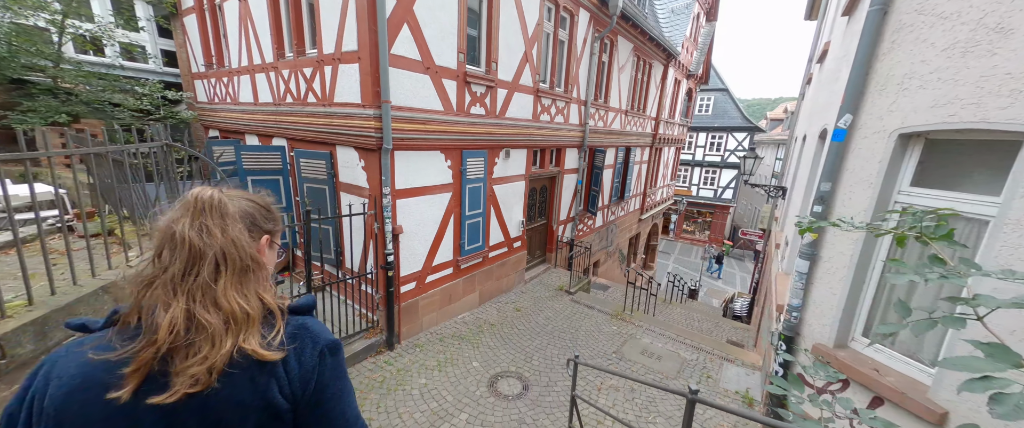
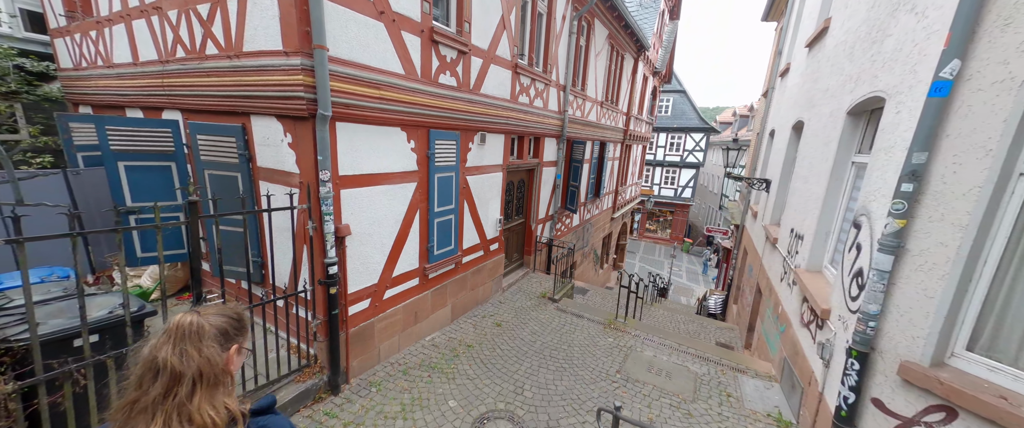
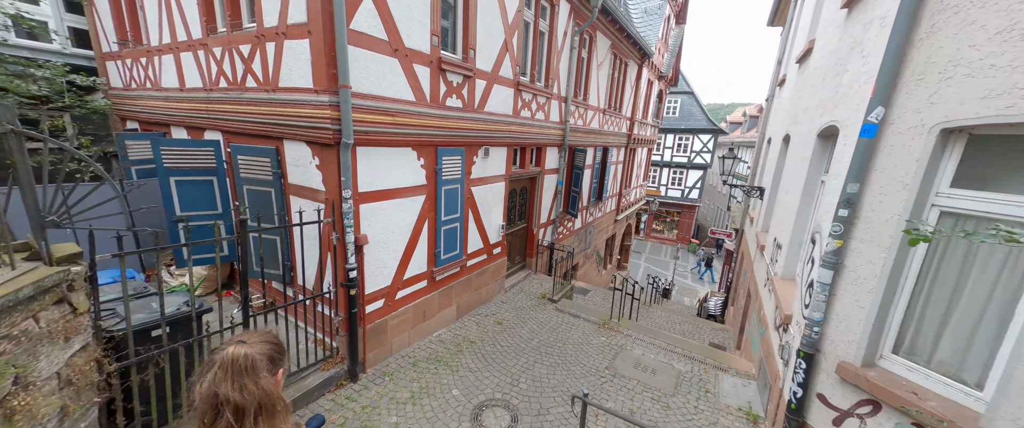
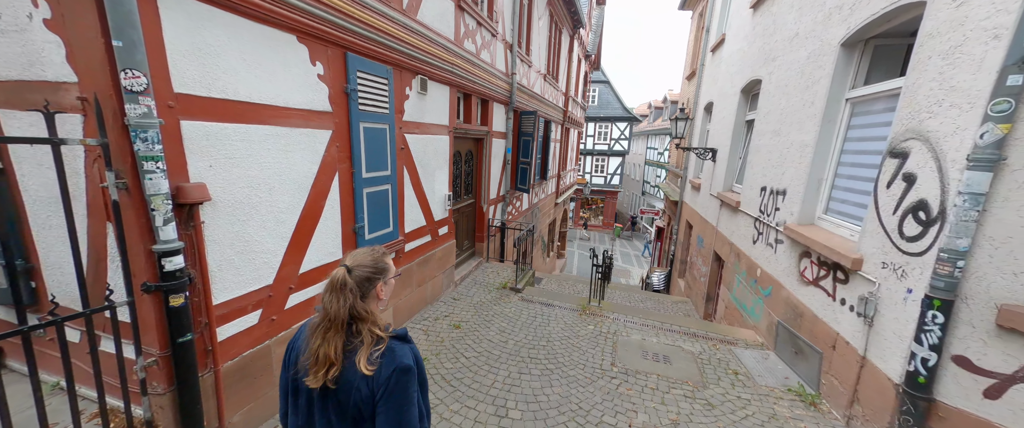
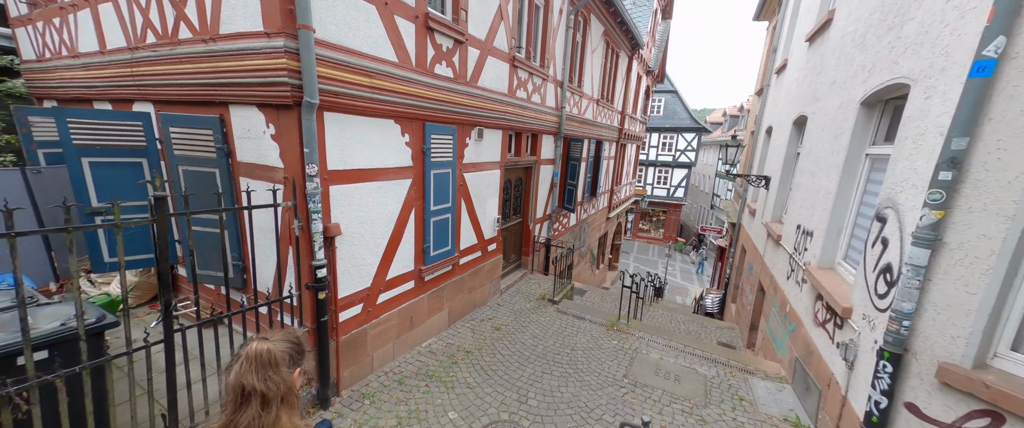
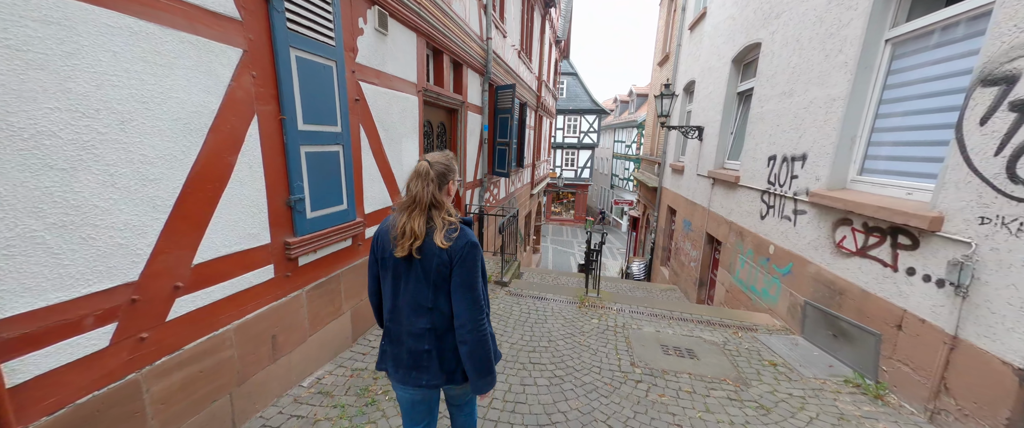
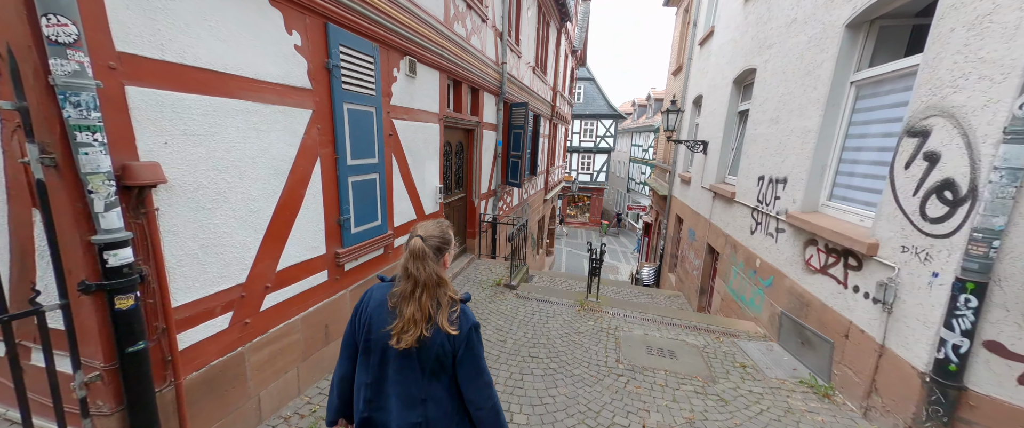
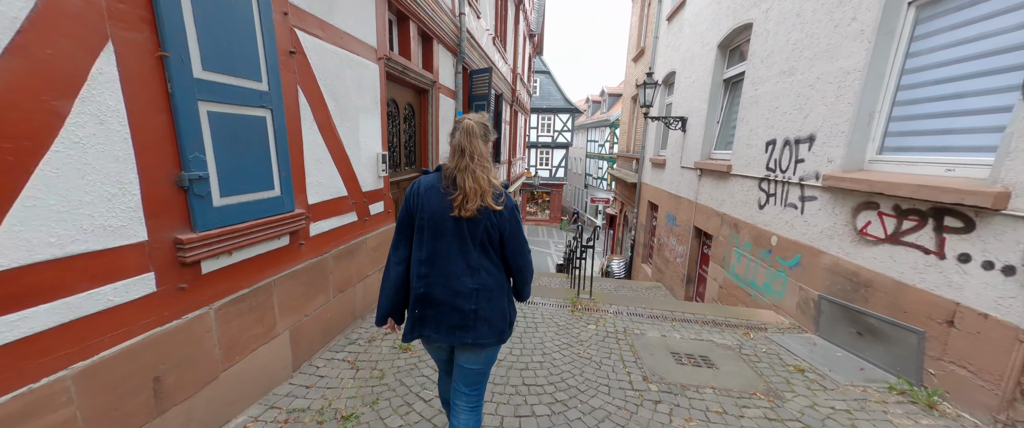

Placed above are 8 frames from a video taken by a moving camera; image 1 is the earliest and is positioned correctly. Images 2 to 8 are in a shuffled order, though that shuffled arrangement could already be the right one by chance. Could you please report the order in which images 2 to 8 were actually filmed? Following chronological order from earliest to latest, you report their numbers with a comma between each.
3, 2, 5, 4, 7, 6, 8
